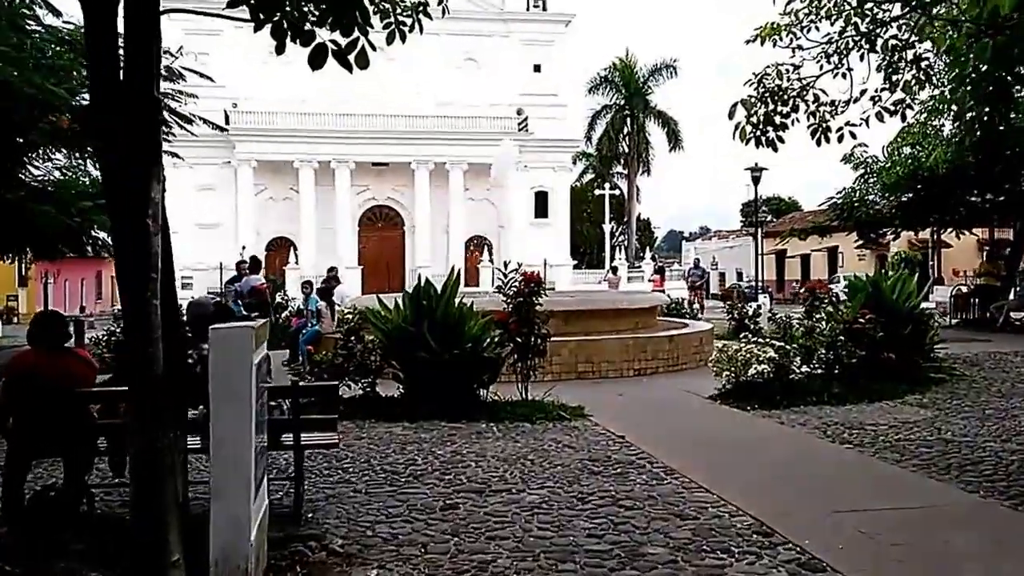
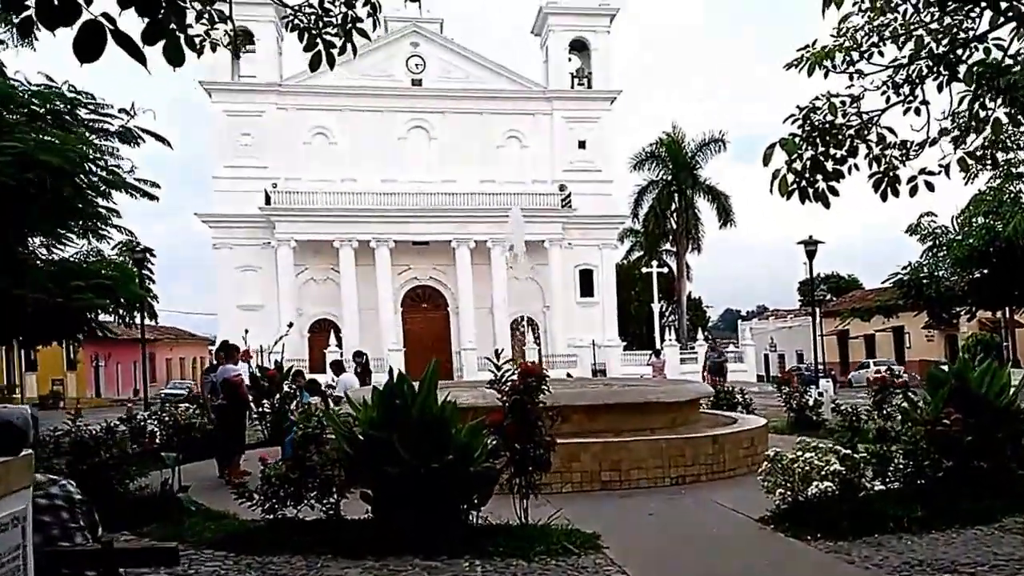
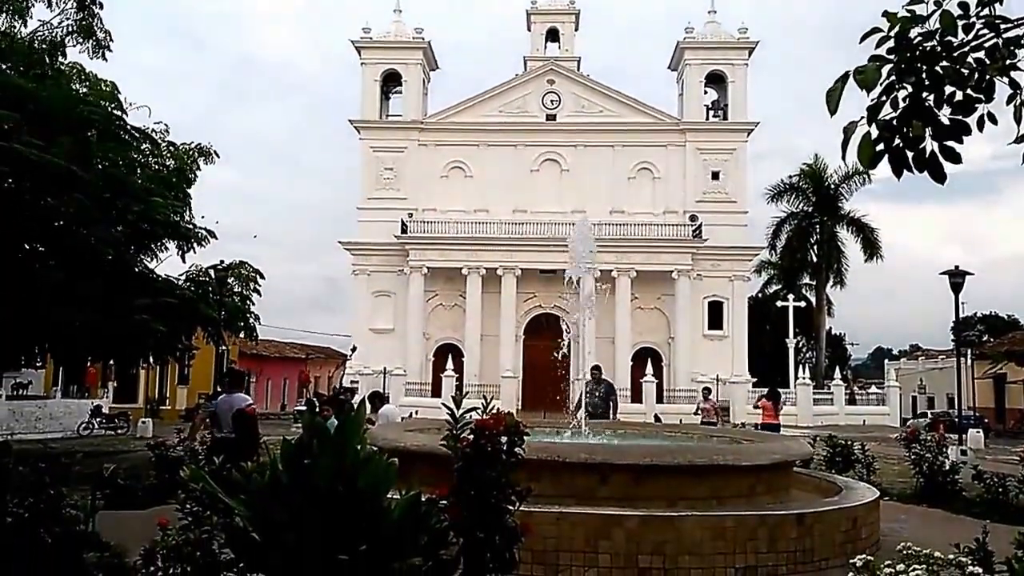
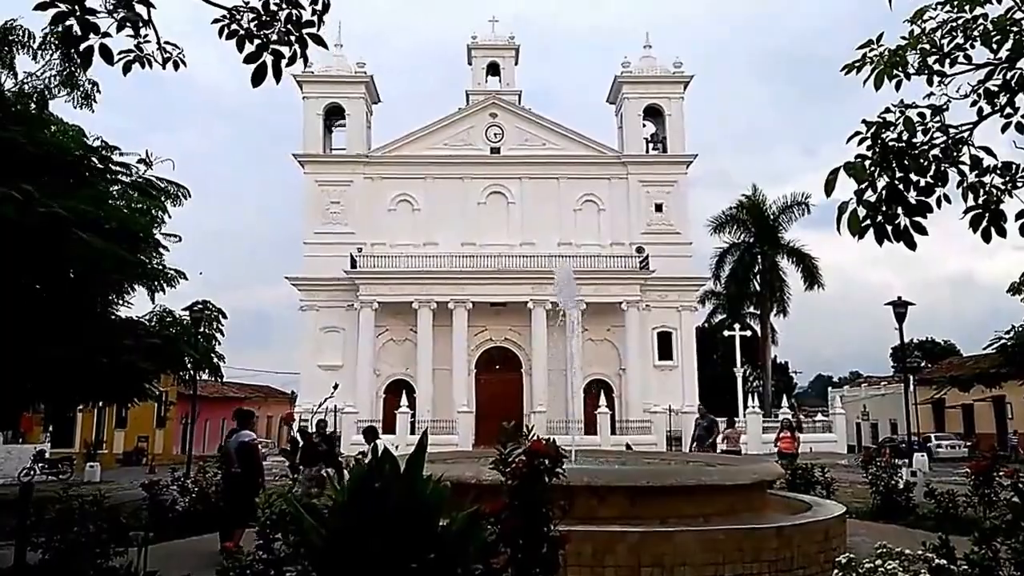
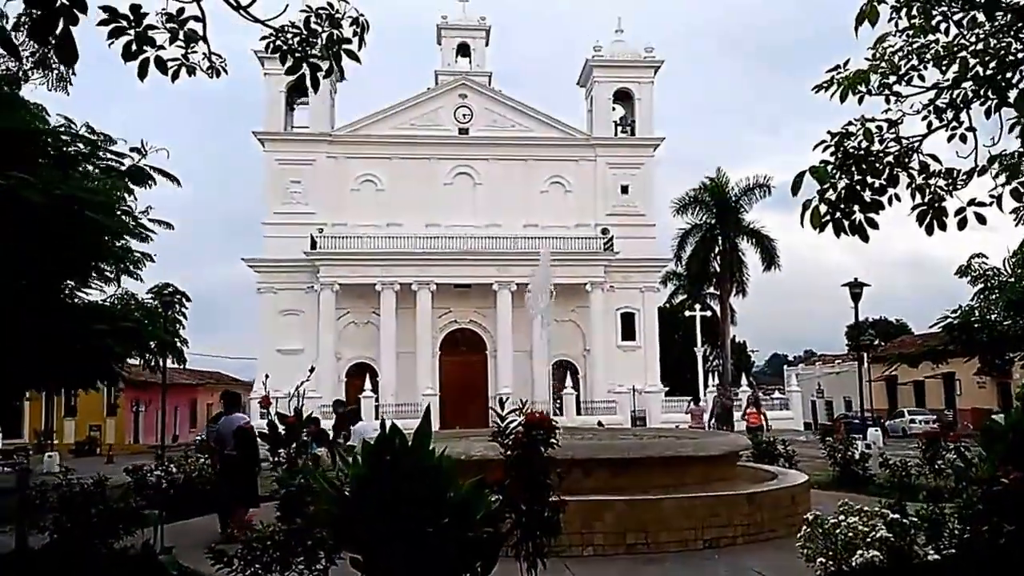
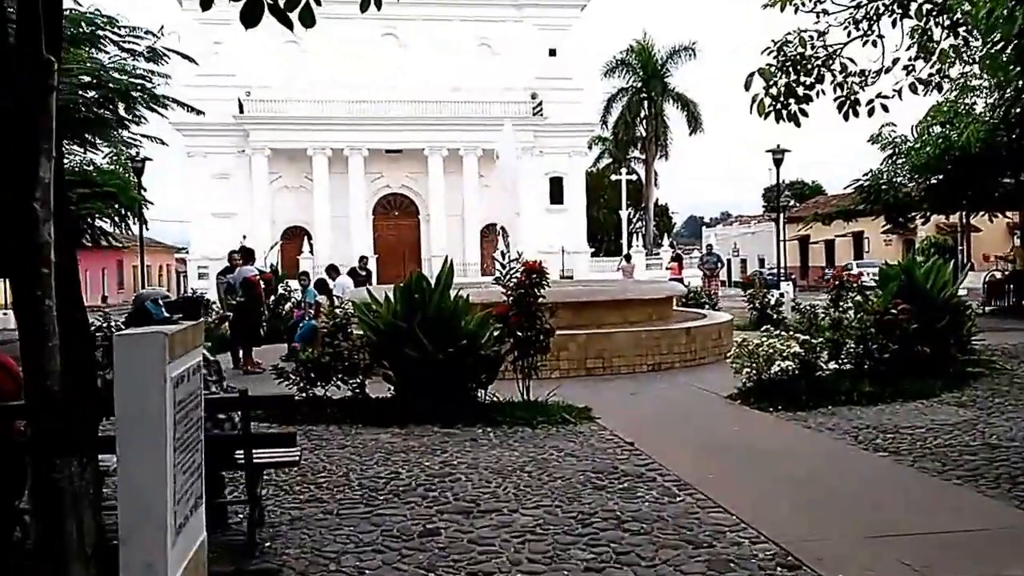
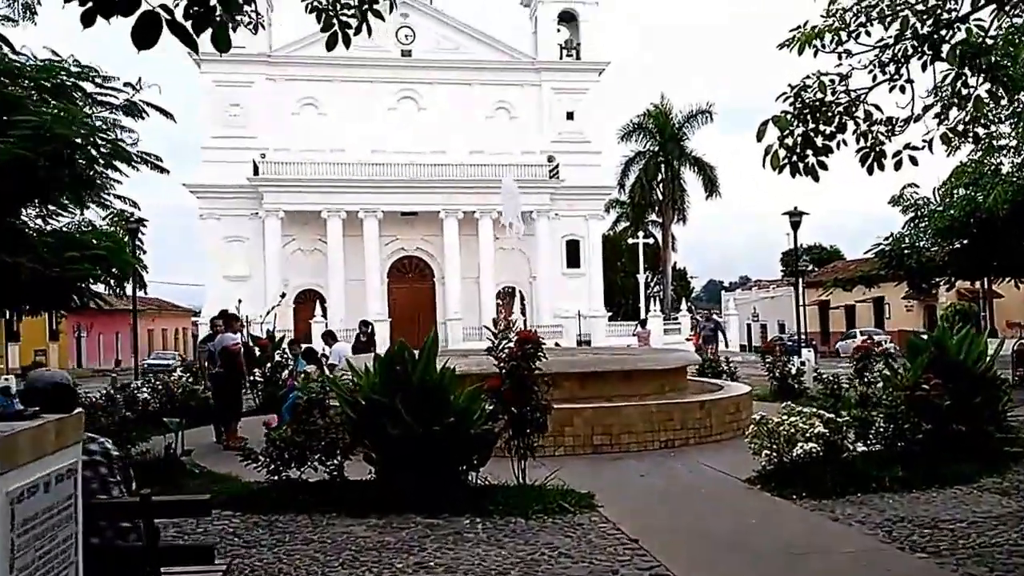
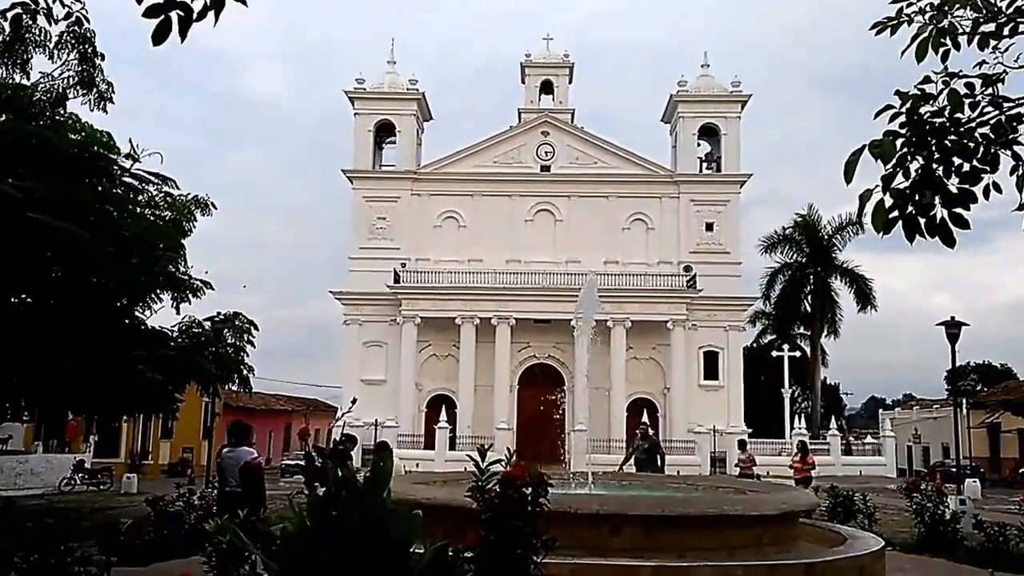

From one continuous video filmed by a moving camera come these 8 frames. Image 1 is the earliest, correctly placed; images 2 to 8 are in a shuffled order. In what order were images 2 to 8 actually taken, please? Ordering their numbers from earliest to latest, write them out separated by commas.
6, 7, 2, 5, 4, 8, 3
